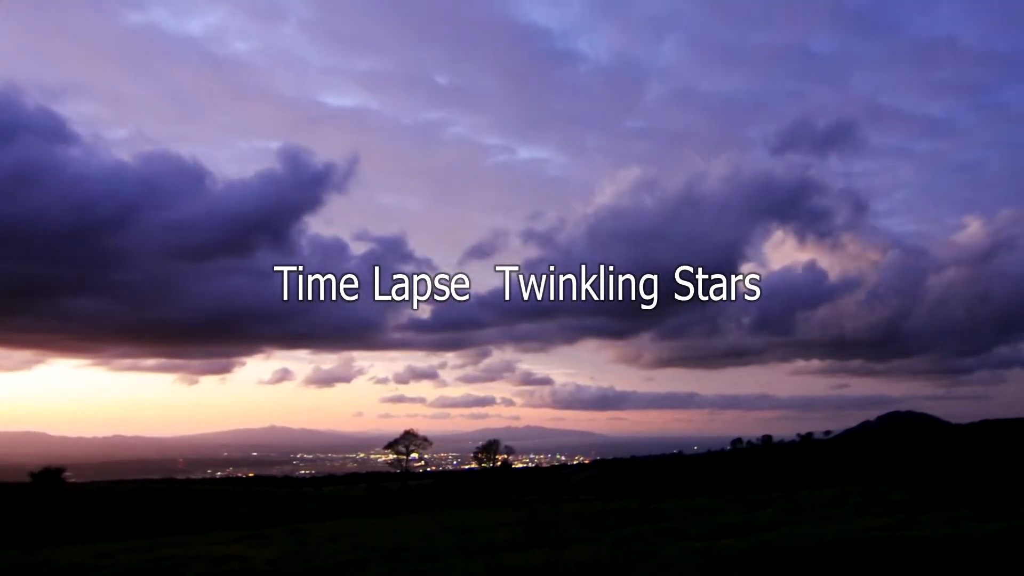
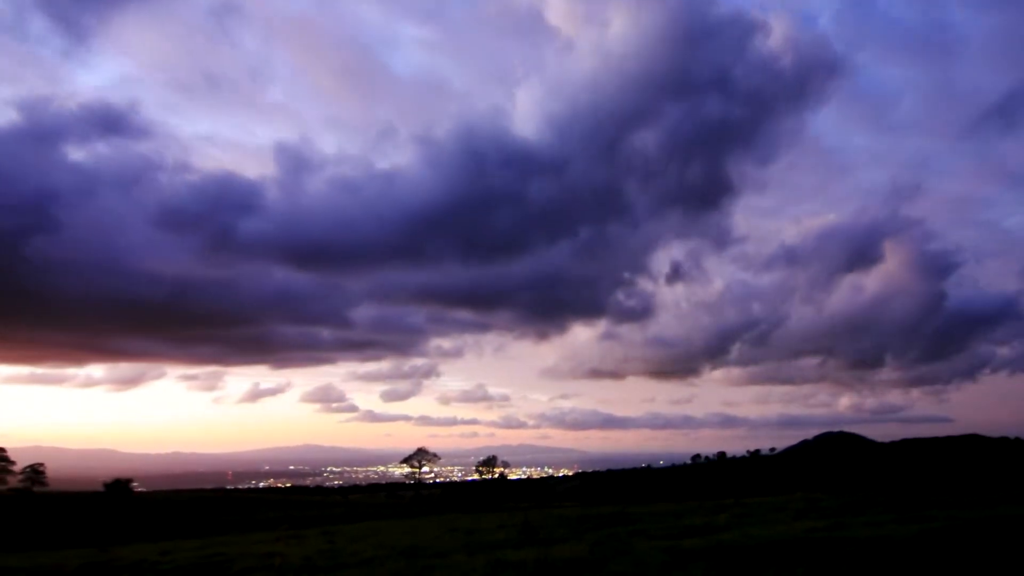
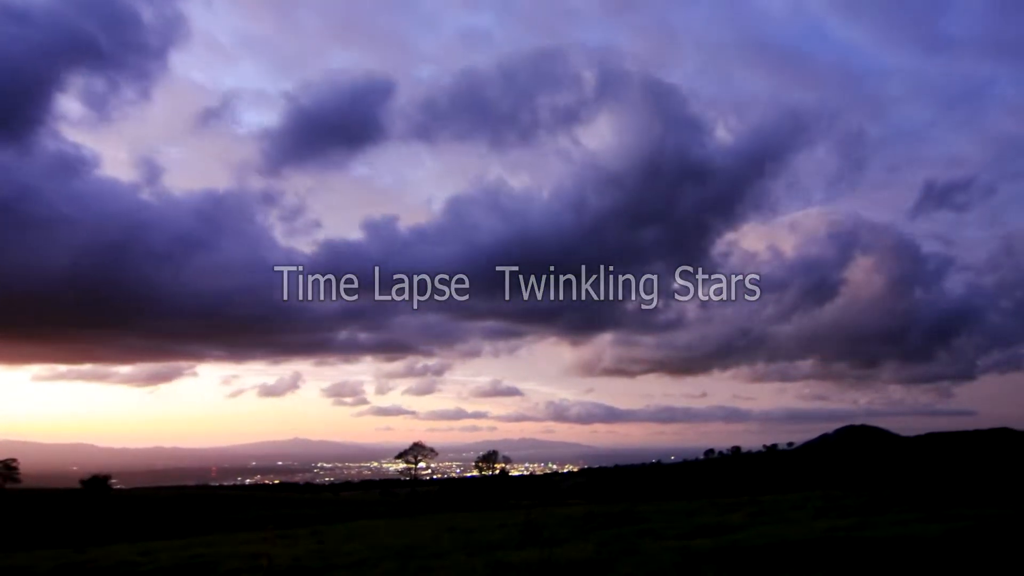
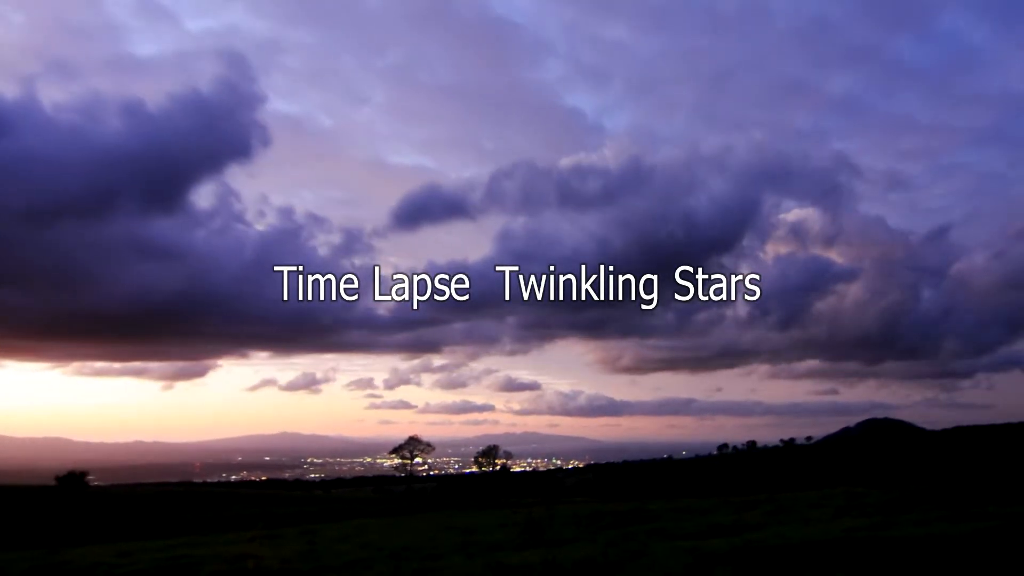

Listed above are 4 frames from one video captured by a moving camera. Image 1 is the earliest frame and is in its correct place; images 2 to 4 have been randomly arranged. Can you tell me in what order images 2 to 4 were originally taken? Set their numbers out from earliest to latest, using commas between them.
4, 3, 2
